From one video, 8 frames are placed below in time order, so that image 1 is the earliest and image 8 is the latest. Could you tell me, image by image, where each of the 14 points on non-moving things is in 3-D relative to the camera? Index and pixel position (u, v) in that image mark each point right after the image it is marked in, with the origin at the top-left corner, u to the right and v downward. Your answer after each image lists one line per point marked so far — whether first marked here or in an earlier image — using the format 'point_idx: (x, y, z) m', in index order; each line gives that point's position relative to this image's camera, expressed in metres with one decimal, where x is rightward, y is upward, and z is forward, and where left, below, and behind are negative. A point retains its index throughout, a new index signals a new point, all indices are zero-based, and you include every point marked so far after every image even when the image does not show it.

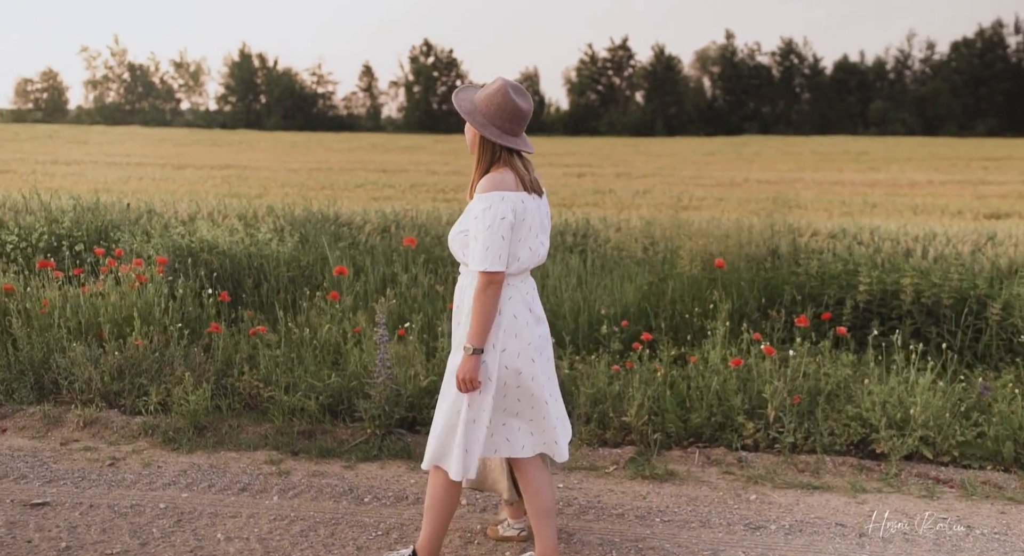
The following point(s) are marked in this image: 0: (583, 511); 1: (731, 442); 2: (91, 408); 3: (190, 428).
0: (+0.3, -1.0, +3.4) m
1: (+1.1, -0.8, +4.3) m
2: (-2.3, -0.7, +4.6) m
3: (-1.7, -0.8, +4.3) m
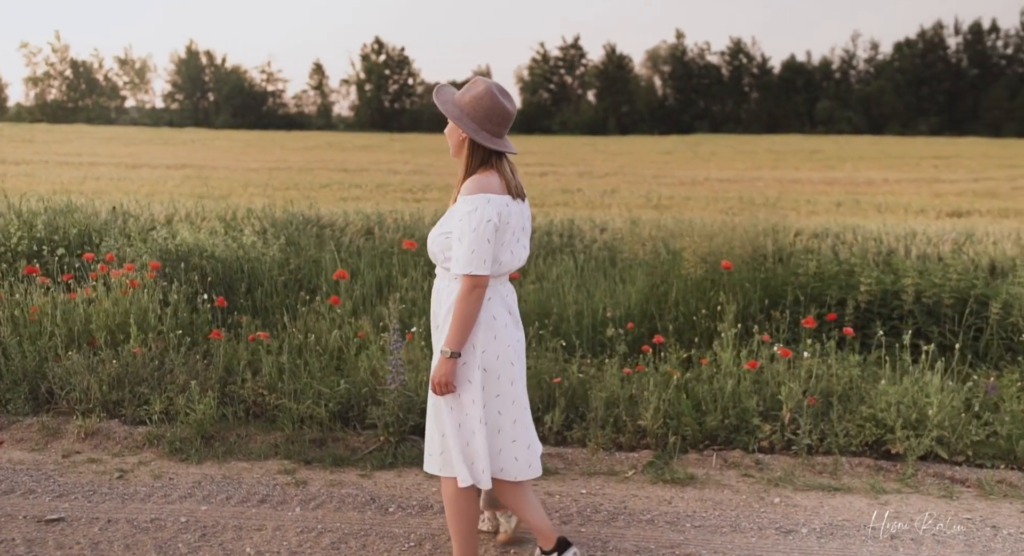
0: (+0.4, -1.0, +3.4) m
1: (+1.2, -0.8, +4.3) m
2: (-2.2, -0.8, +4.5) m
3: (-1.6, -0.8, +4.2) m
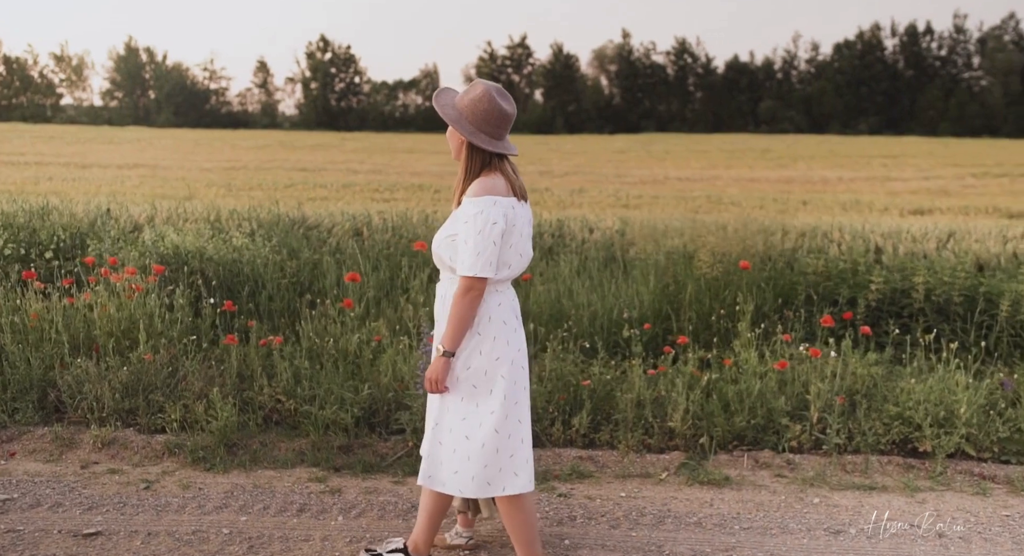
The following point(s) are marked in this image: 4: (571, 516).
0: (+0.6, -1.0, +3.4) m
1: (+1.4, -0.8, +4.3) m
2: (-2.1, -0.8, +4.3) m
3: (-1.4, -0.8, +4.1) m
4: (+0.3, -1.0, +3.4) m
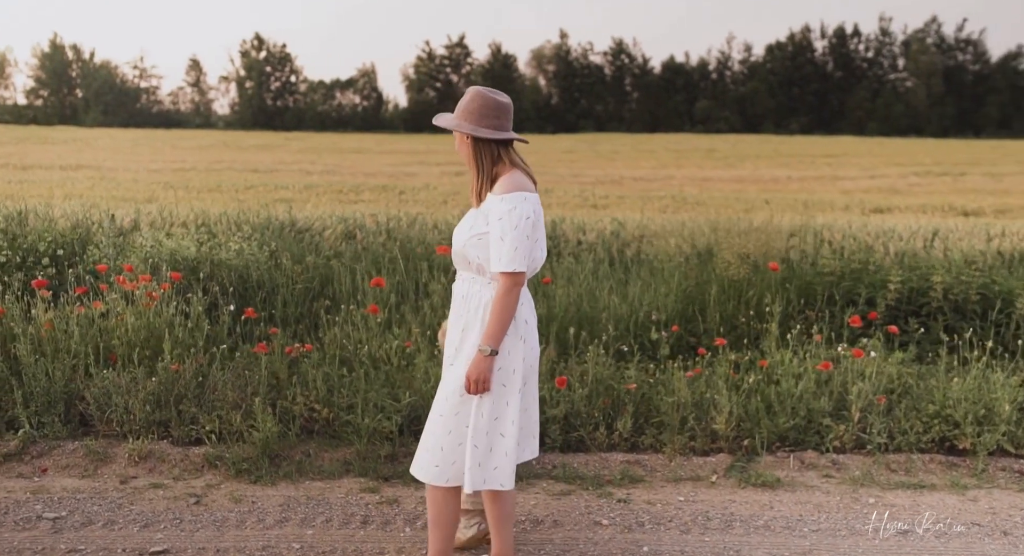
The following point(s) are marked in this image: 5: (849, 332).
0: (+0.9, -1.0, +3.4) m
1: (+1.6, -0.9, +4.3) m
2: (-1.9, -0.8, +4.2) m
3: (-1.2, -0.9, +4.0) m
4: (+0.5, -1.0, +3.4) m
5: (+2.2, -0.3, +5.4) m
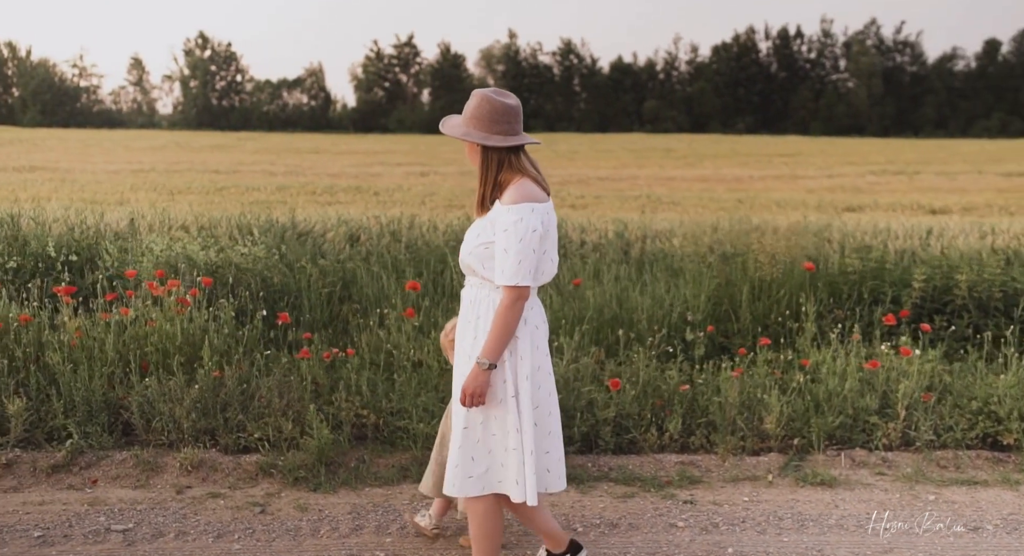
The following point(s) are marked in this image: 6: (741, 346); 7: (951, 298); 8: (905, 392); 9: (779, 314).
0: (+1.2, -1.0, +3.4) m
1: (+1.8, -0.9, +4.3) m
2: (-1.6, -0.8, +4.1) m
3: (-0.9, -0.9, +4.0) m
4: (+0.8, -1.0, +3.4) m
5: (+2.4, -0.3, +5.5) m
6: (+1.5, -0.5, +5.4) m
7: (+3.0, -0.1, +5.8) m
8: (+2.1, -0.6, +4.5) m
9: (+1.7, -0.2, +5.6) m
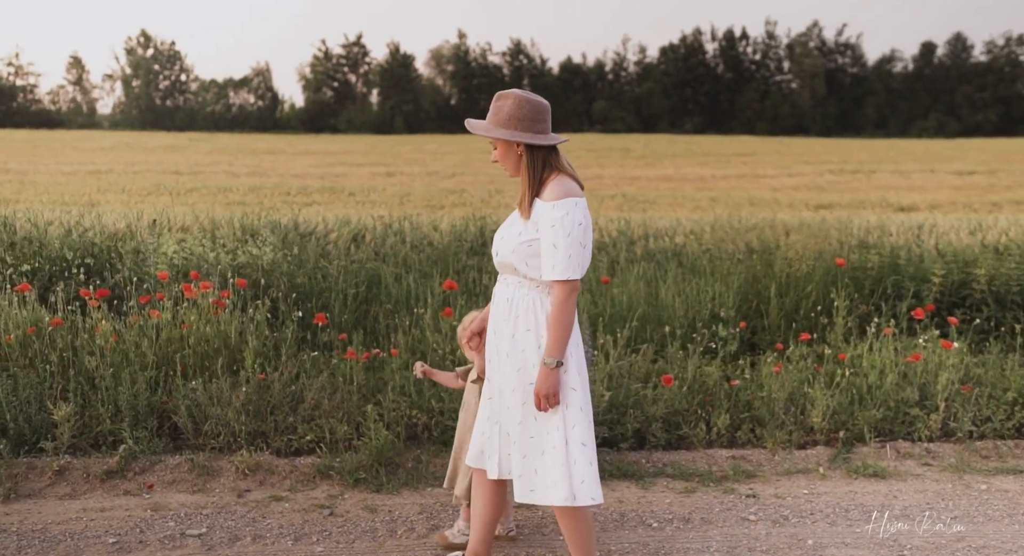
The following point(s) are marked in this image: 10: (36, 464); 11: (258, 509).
0: (+1.5, -1.0, +3.4) m
1: (+2.1, -0.8, +4.4) m
2: (-1.3, -0.9, +4.1) m
3: (-0.6, -0.9, +4.0) m
4: (+1.1, -1.0, +3.5) m
5: (+2.6, -0.3, +5.6) m
6: (+1.7, -0.4, +5.5) m
7: (+3.2, -0.1, +5.9) m
8: (+2.4, -0.6, +4.6) m
9: (+1.9, -0.2, +5.7) m
10: (-2.2, -0.9, +3.9) m
11: (-1.1, -1.0, +3.6) m
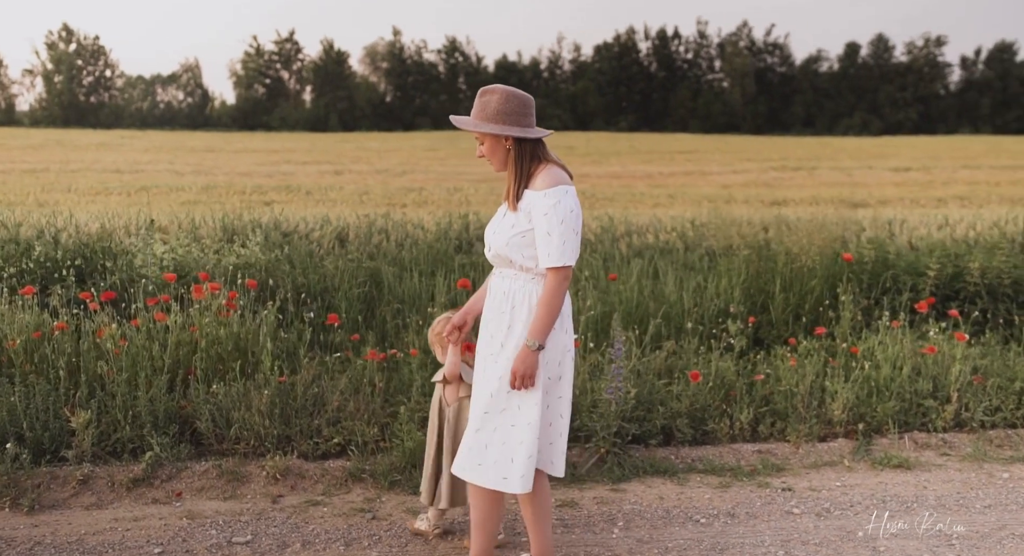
0: (+1.7, -1.0, +3.5) m
1: (+2.2, -0.8, +4.5) m
2: (-1.2, -0.9, +4.0) m
3: (-0.5, -0.9, +3.9) m
4: (+1.3, -1.0, +3.5) m
5: (+2.7, -0.3, +5.7) m
6: (+1.8, -0.4, +5.6) m
7: (+3.3, -0.1, +6.1) m
8: (+2.5, -0.6, +4.7) m
9: (+2.0, -0.2, +5.8) m
10: (-2.1, -0.9, +3.8) m
11: (-0.9, -1.0, +3.5) m
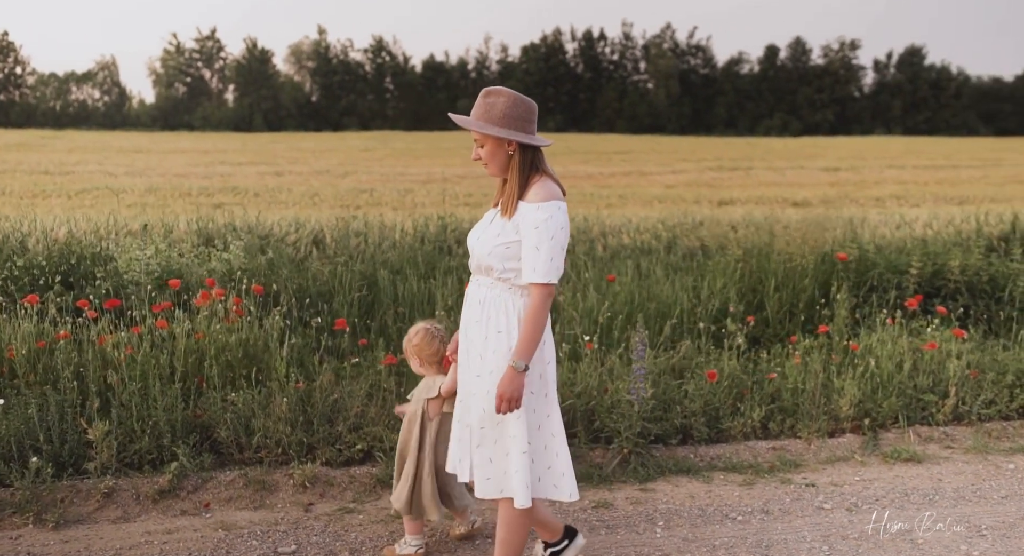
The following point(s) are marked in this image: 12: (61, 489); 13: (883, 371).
0: (+1.8, -1.0, +3.7) m
1: (+2.3, -0.8, +4.7) m
2: (-1.0, -0.9, +4.0) m
3: (-0.4, -0.9, +3.9) m
4: (+1.5, -1.0, +3.6) m
5: (+2.7, -0.3, +5.9) m
6: (+1.8, -0.4, +5.7) m
7: (+3.3, 0.0, +6.3) m
8: (+2.6, -0.5, +4.9) m
9: (+2.0, -0.2, +5.9) m
10: (-1.9, -0.9, +3.7) m
11: (-0.8, -1.0, +3.5) m
12: (-2.0, -0.9, +3.7) m
13: (+2.1, -0.6, +4.9) m
